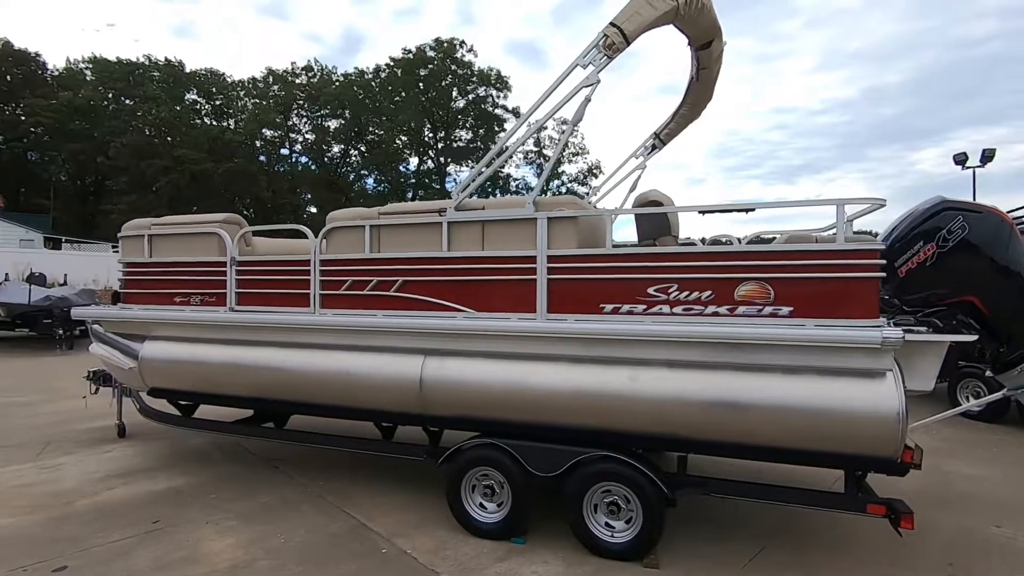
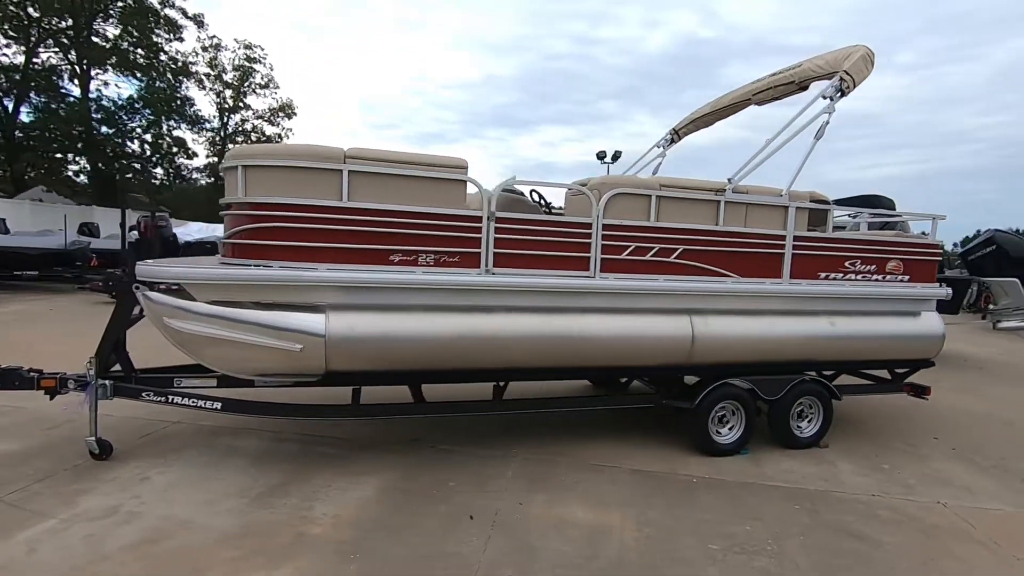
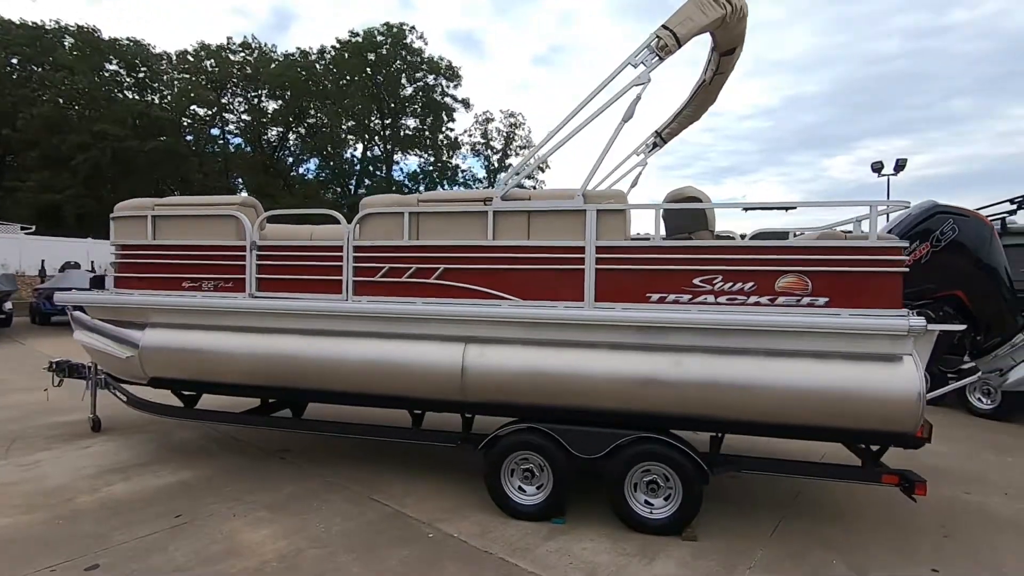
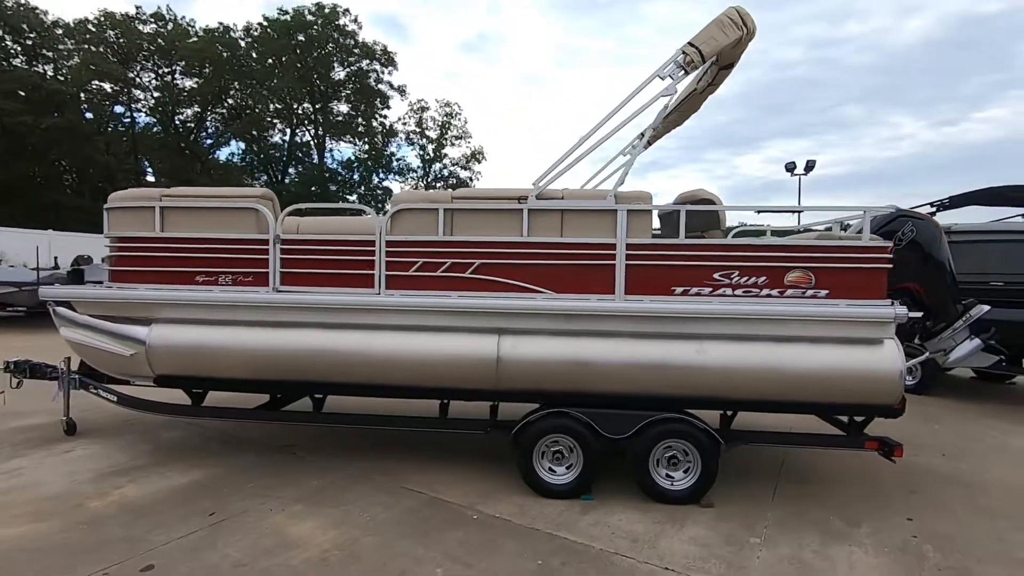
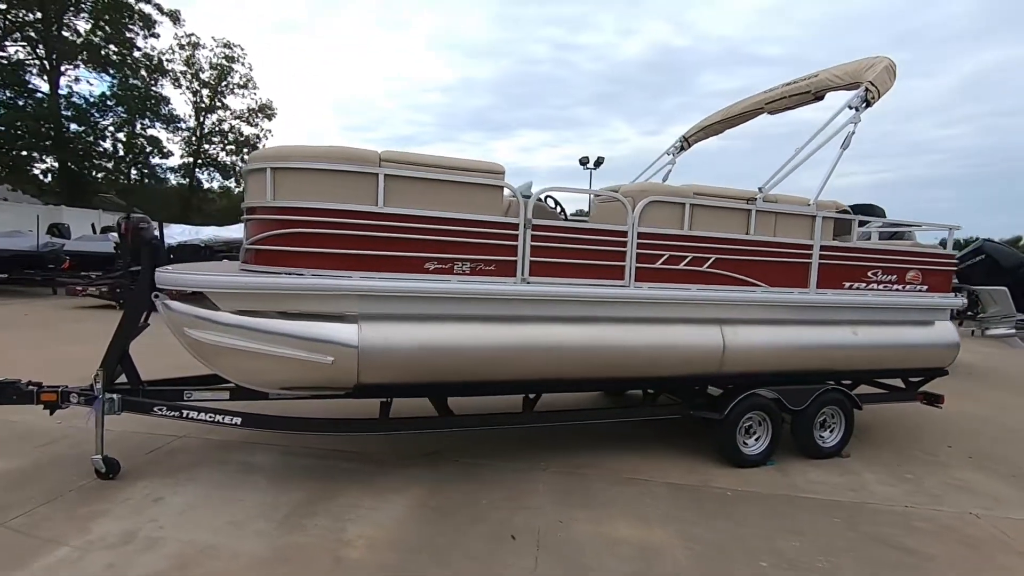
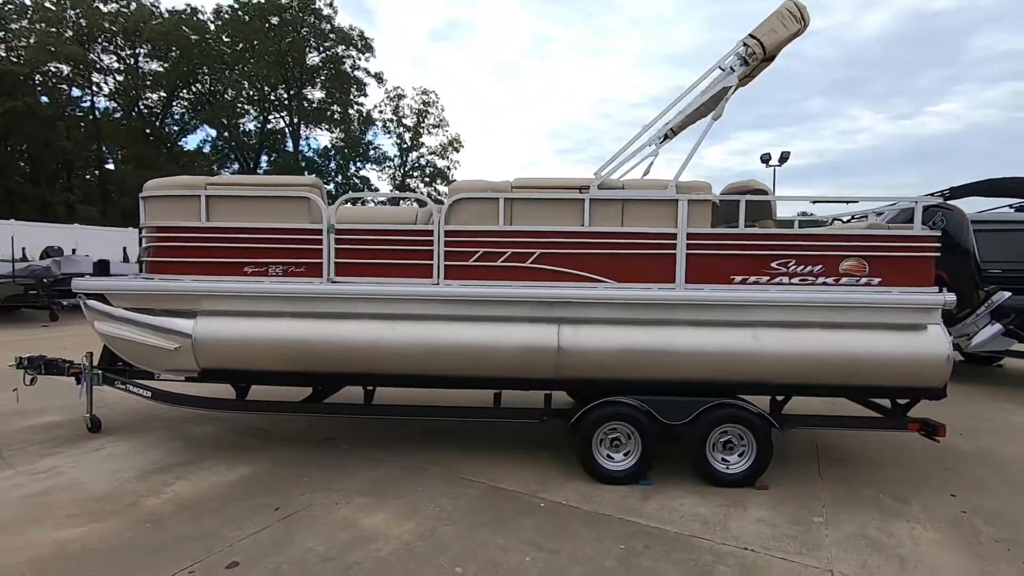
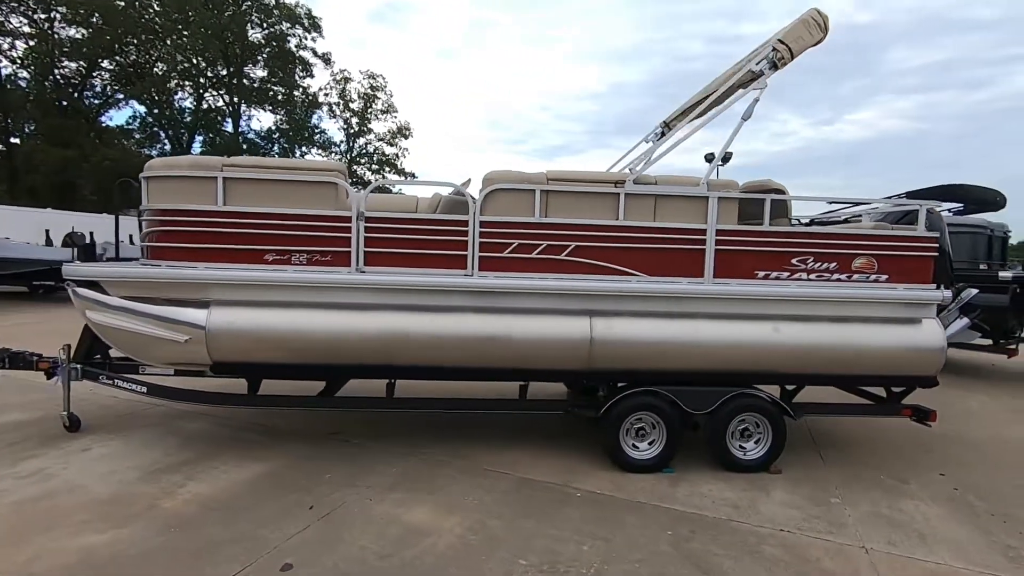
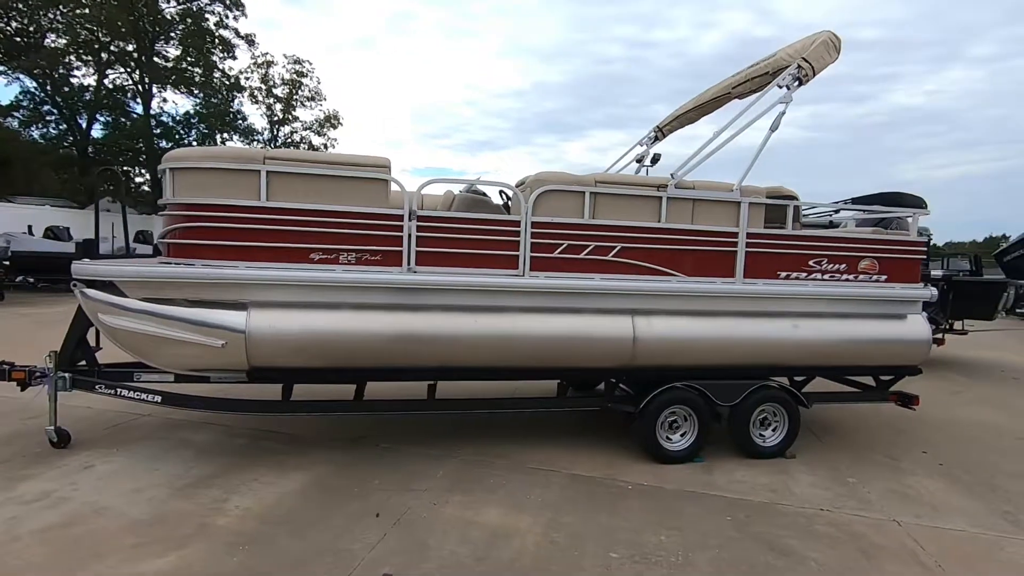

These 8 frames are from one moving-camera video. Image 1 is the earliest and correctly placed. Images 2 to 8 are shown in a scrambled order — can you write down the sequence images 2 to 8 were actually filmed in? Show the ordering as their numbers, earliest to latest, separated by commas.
3, 4, 6, 7, 8, 2, 5
